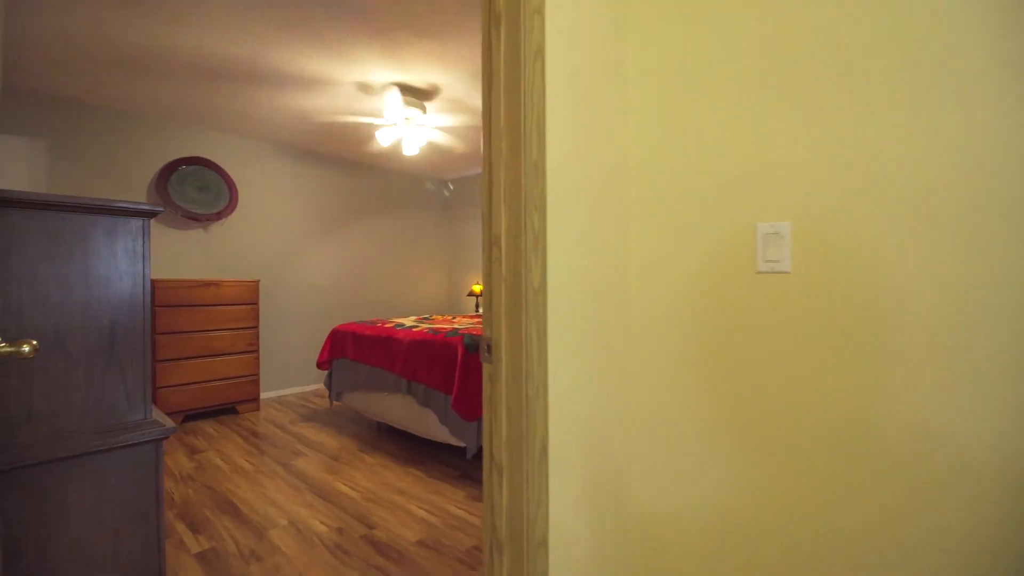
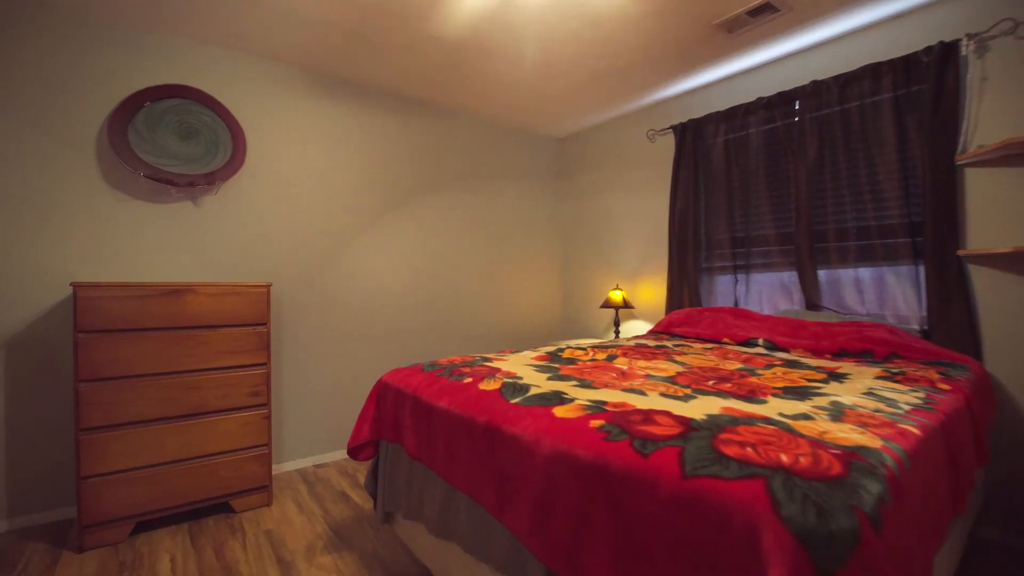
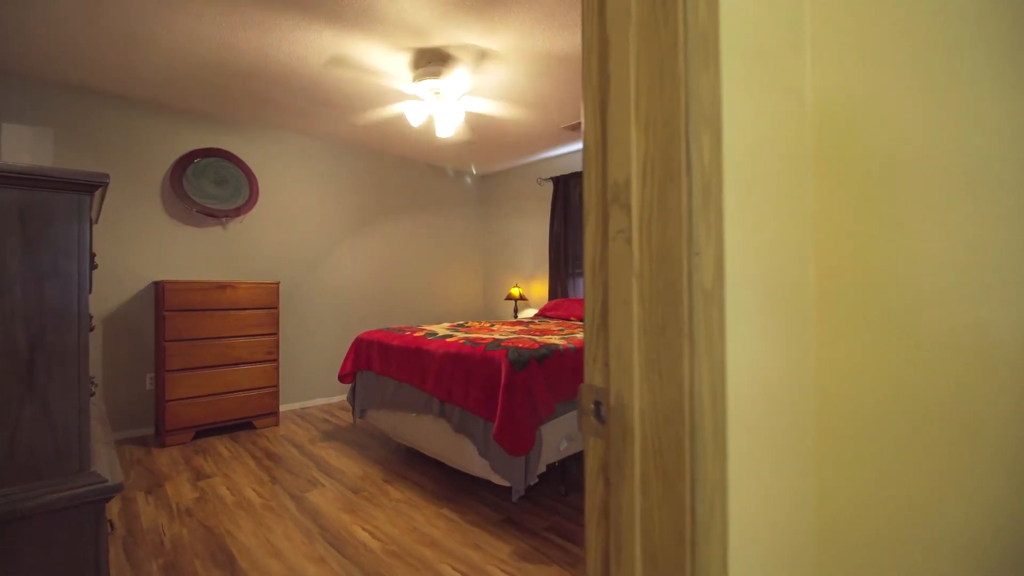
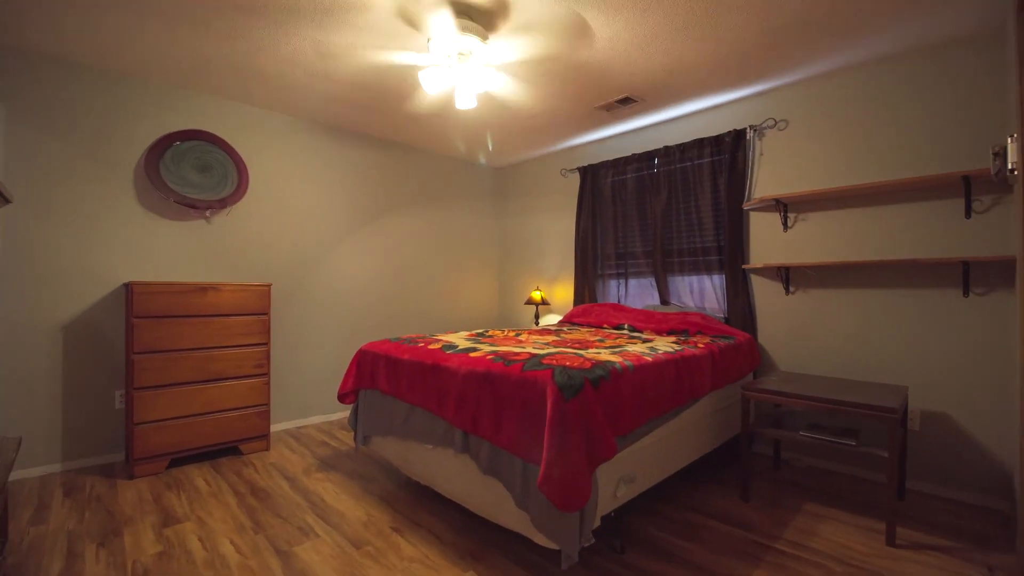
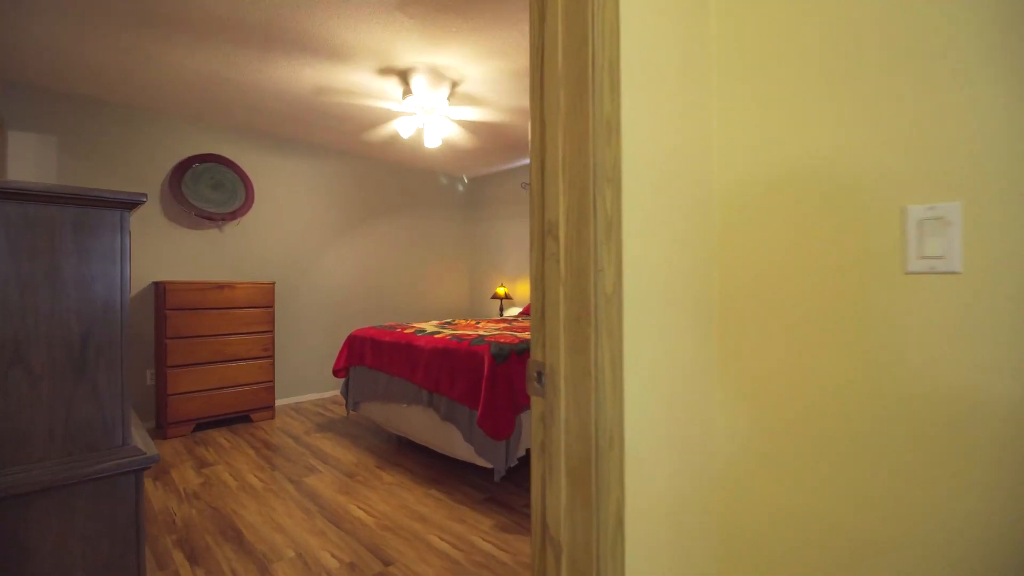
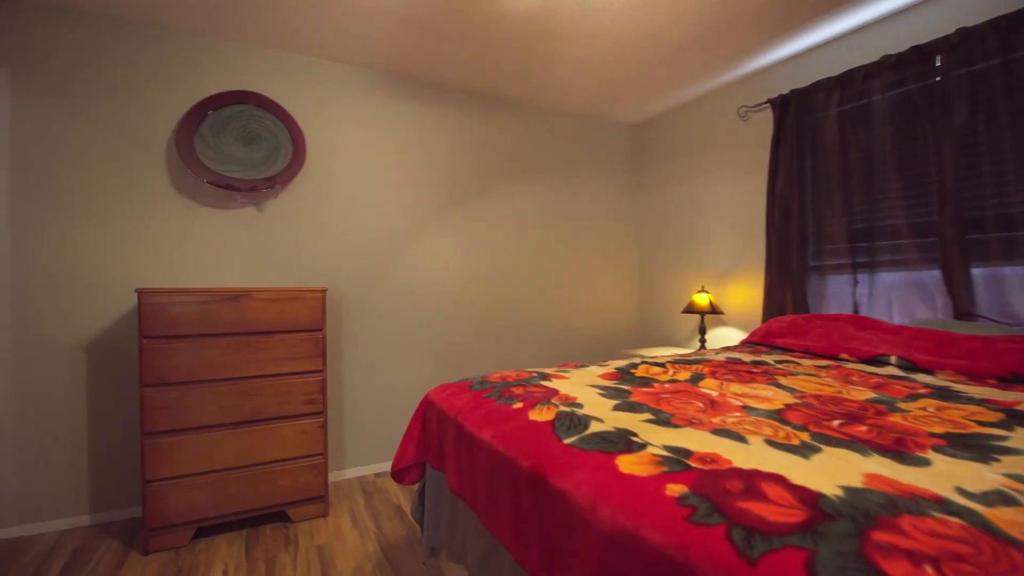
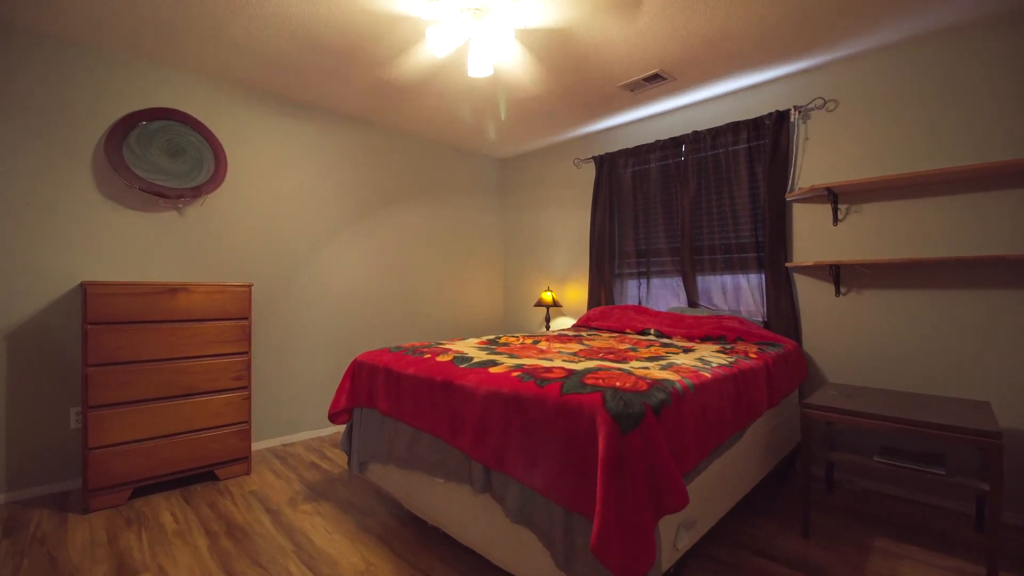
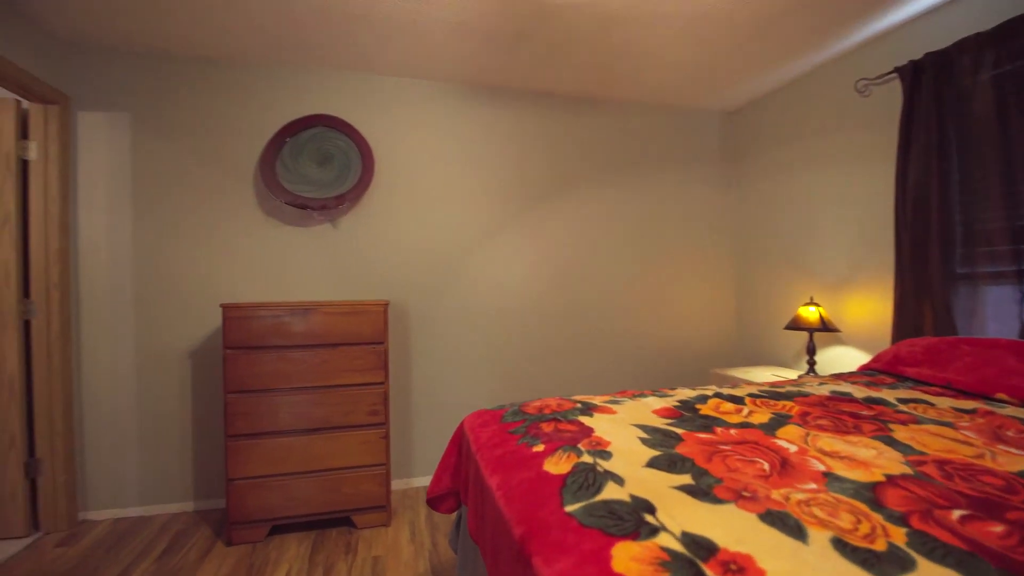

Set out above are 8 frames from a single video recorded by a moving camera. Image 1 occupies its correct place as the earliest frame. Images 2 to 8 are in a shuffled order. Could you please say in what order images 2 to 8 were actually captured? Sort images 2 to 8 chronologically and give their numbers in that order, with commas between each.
5, 3, 4, 7, 2, 6, 8
